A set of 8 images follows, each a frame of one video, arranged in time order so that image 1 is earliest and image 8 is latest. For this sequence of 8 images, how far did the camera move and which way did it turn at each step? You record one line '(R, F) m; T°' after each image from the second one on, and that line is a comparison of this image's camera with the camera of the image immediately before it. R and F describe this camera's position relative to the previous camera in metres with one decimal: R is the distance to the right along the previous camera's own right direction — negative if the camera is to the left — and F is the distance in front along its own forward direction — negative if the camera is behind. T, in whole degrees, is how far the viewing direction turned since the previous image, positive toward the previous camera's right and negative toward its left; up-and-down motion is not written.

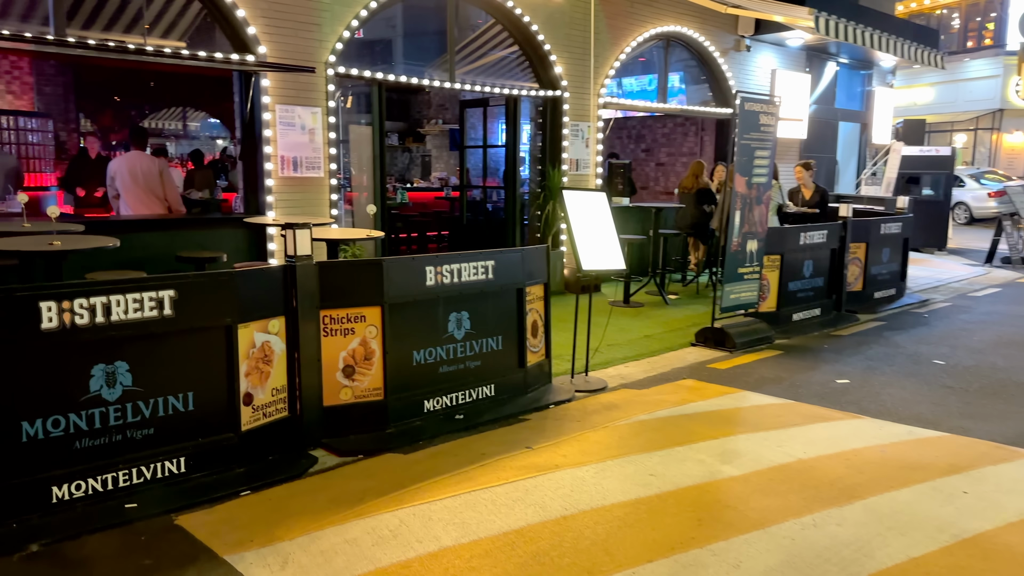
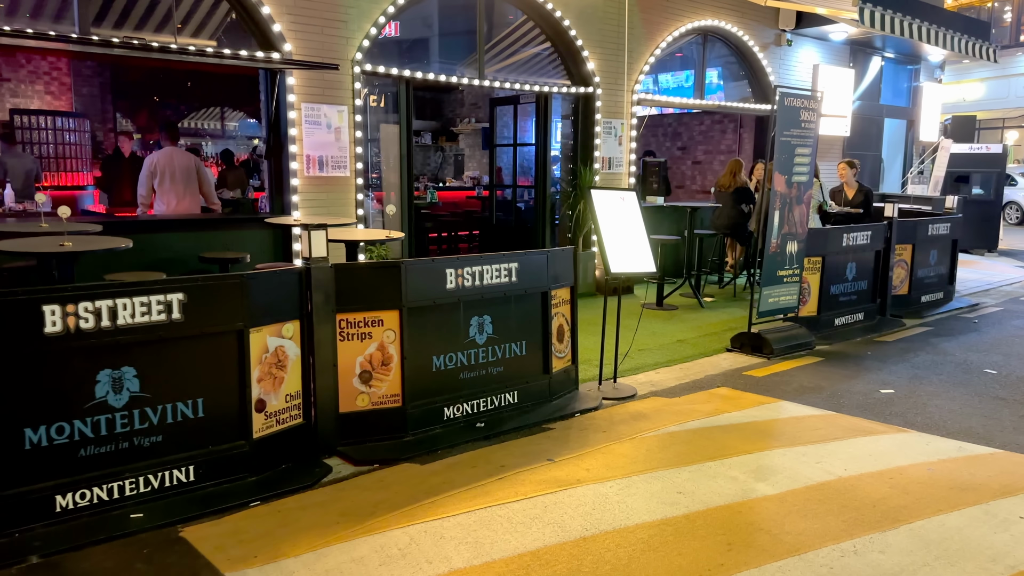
(+0.1, +0.2) m; -3°
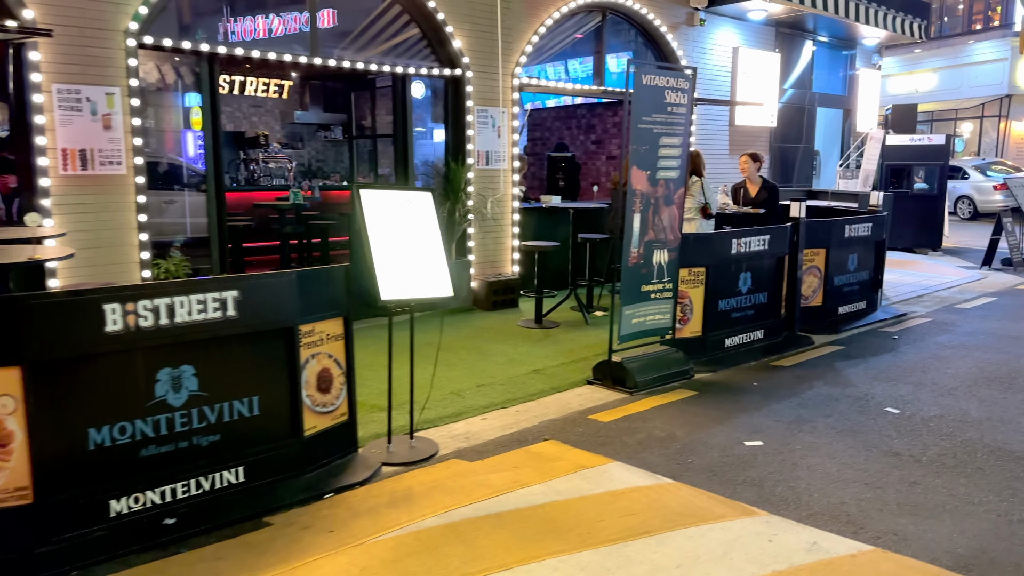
(+1.3, +1.3) m; +2°
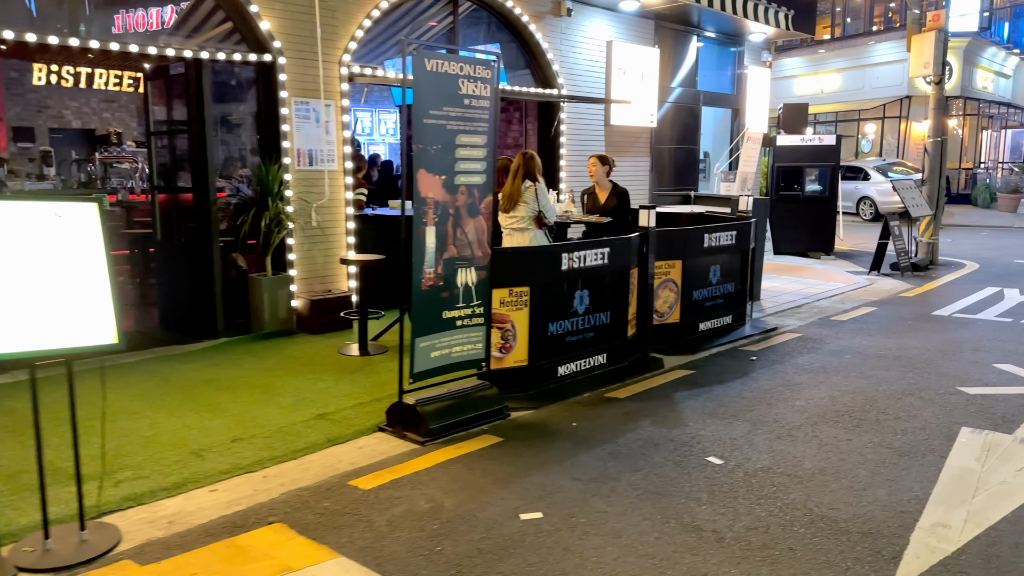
(+1.1, +1.0) m; +5°
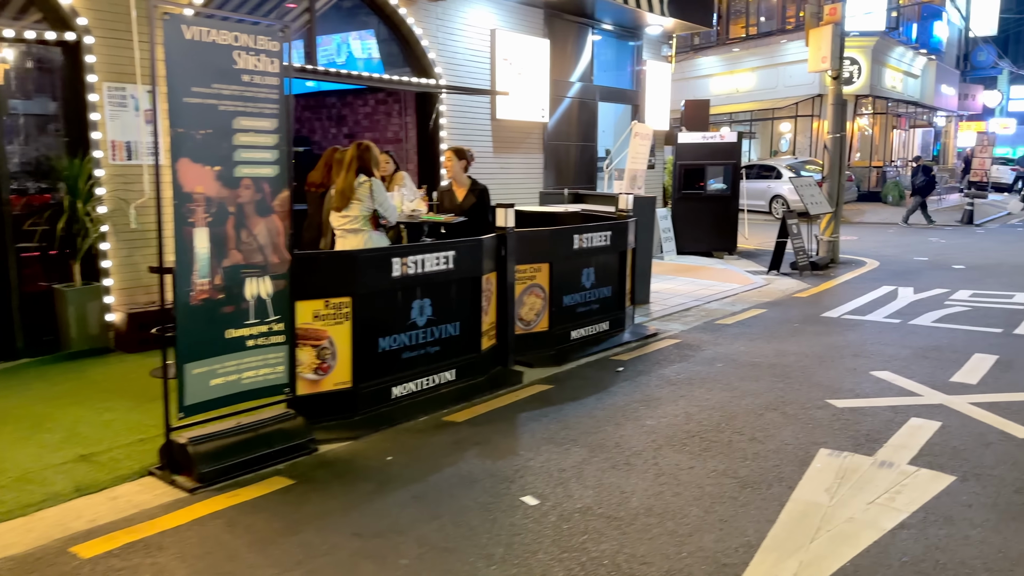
(+0.8, +0.7) m; +4°
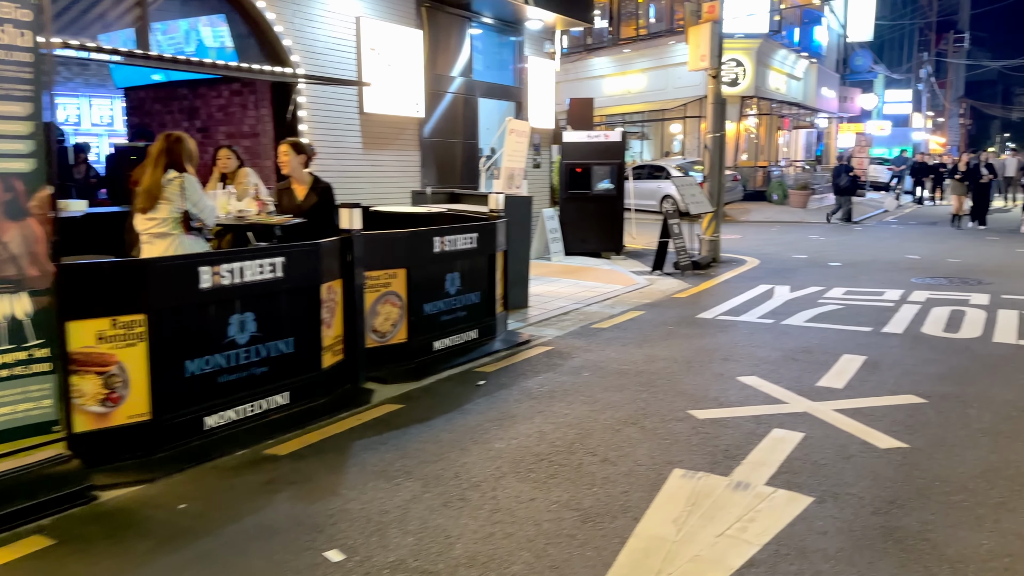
(+0.5, +0.5) m; +7°
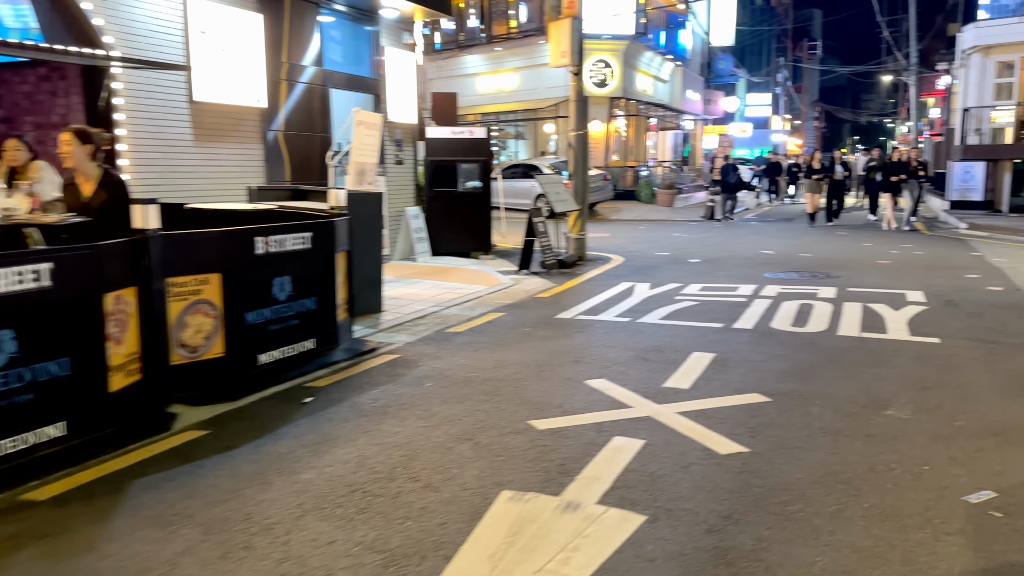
(+0.4, +0.4) m; +8°
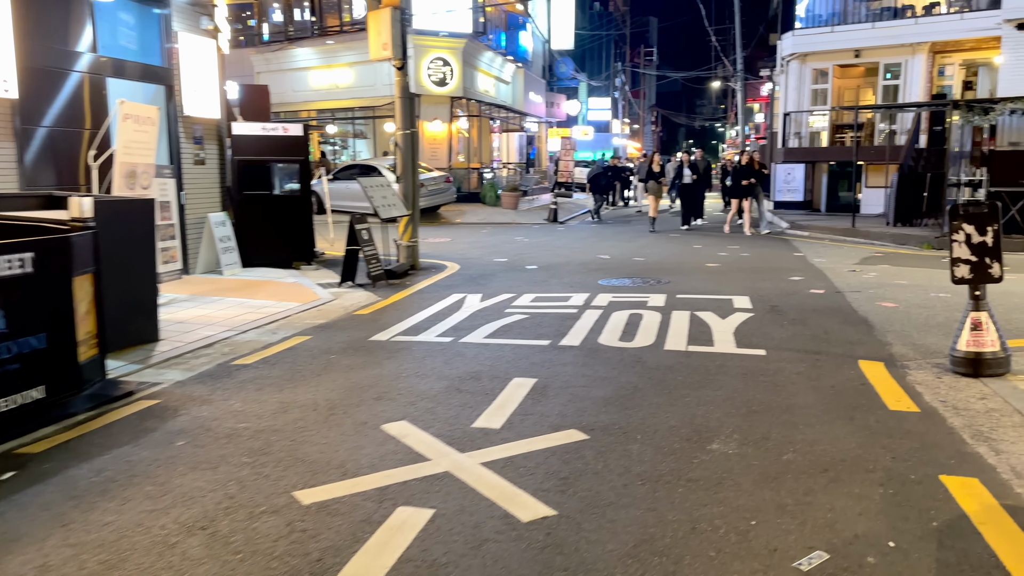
(+0.4, +0.7) m; +11°
